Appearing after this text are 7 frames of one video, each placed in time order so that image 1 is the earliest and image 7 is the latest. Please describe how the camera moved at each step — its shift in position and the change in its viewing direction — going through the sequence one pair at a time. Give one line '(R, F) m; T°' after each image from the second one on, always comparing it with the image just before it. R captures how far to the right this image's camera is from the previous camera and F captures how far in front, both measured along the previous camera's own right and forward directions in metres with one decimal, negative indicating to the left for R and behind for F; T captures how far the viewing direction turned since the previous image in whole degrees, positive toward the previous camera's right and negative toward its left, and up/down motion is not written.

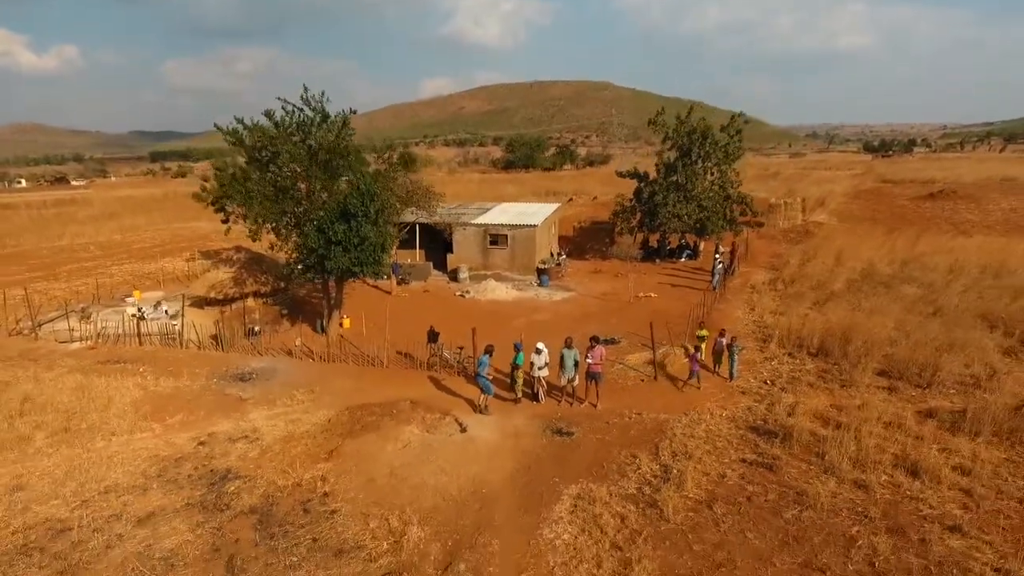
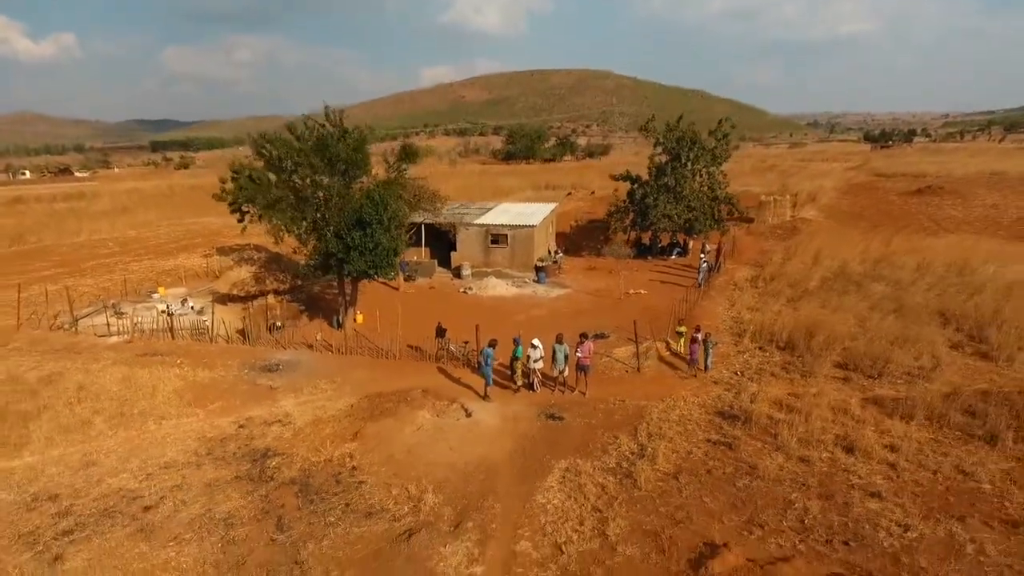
(0.0, -1.4) m; 0°
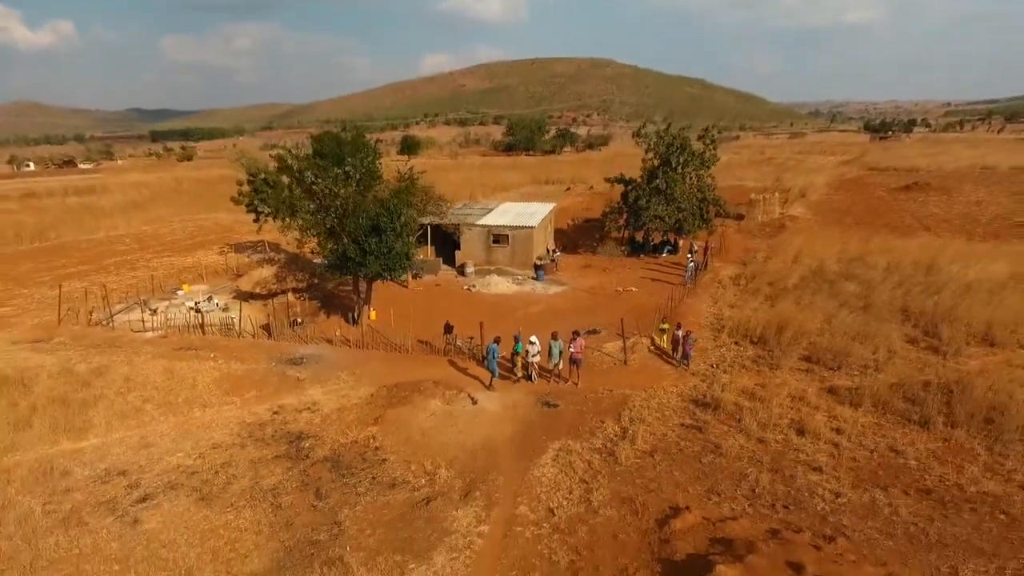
(0.0, -1.5) m; 0°
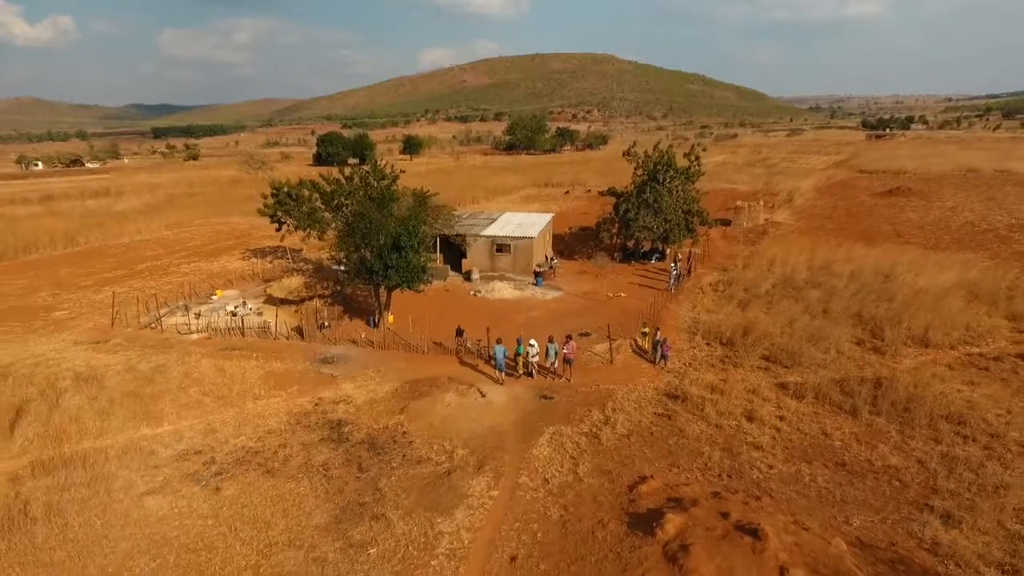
(-0.1, -2.4) m; 0°
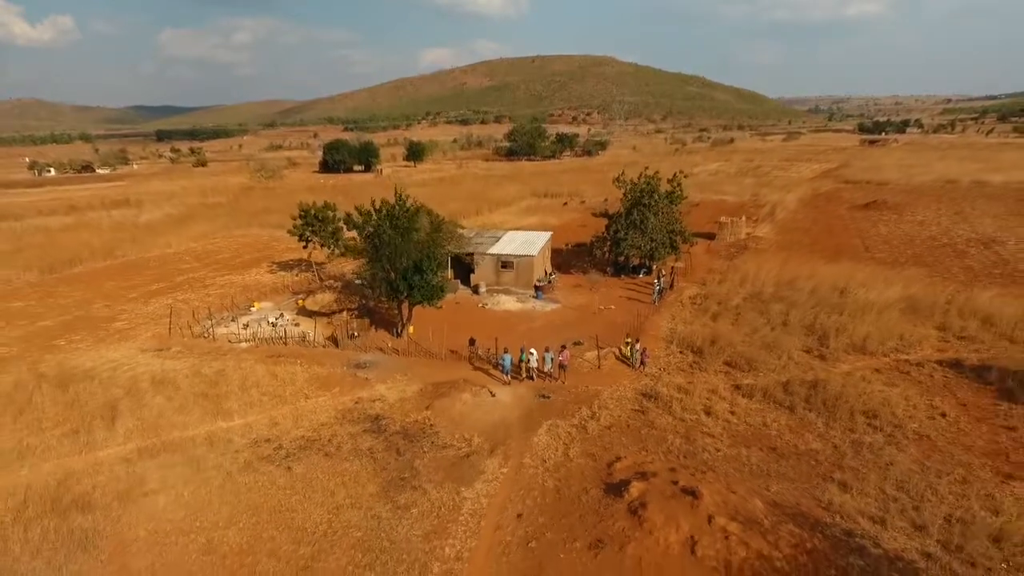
(-0.1, -3.4) m; 0°
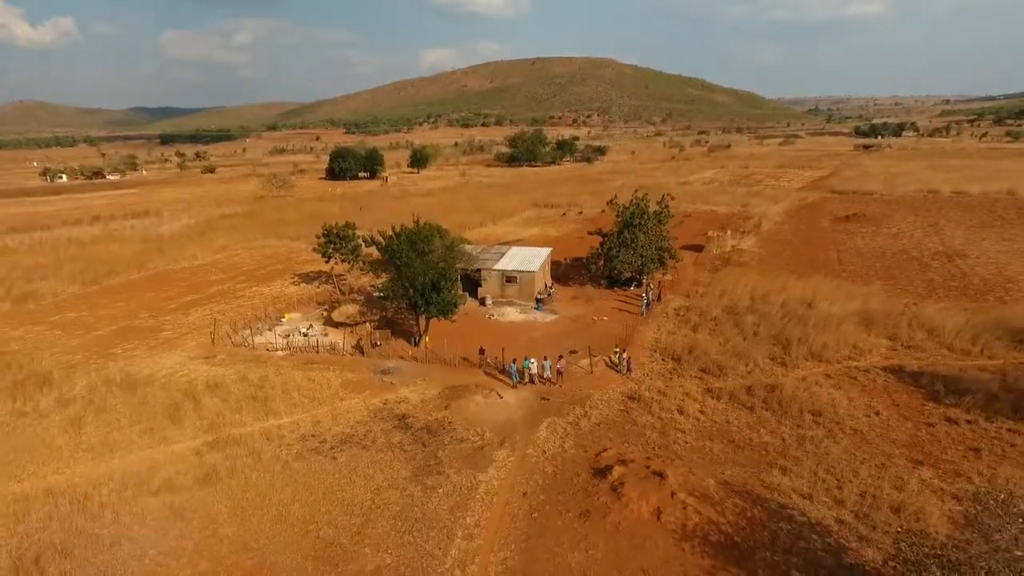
(-0.2, -3.3) m; 0°
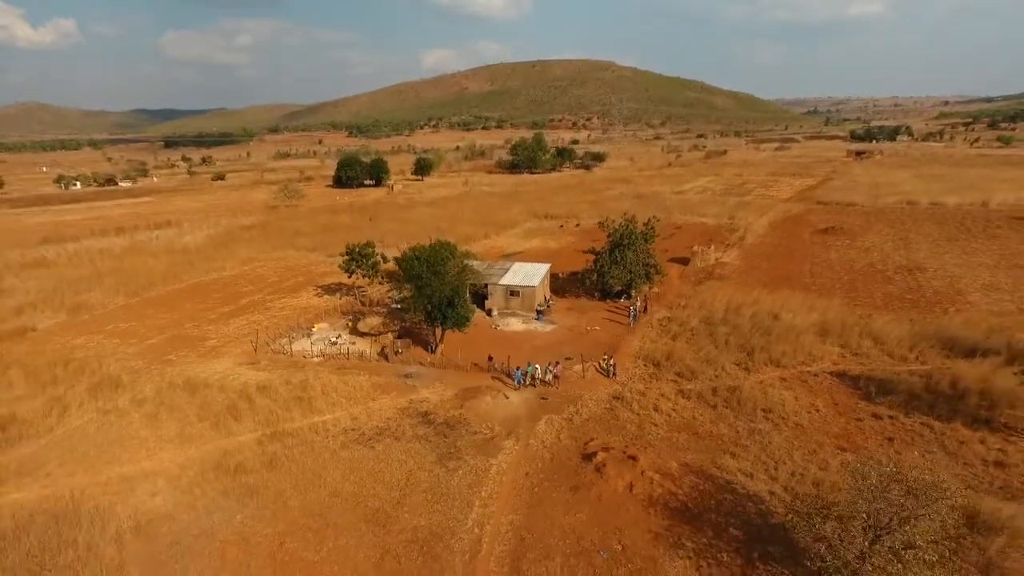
(-0.2, -4.2) m; 0°
